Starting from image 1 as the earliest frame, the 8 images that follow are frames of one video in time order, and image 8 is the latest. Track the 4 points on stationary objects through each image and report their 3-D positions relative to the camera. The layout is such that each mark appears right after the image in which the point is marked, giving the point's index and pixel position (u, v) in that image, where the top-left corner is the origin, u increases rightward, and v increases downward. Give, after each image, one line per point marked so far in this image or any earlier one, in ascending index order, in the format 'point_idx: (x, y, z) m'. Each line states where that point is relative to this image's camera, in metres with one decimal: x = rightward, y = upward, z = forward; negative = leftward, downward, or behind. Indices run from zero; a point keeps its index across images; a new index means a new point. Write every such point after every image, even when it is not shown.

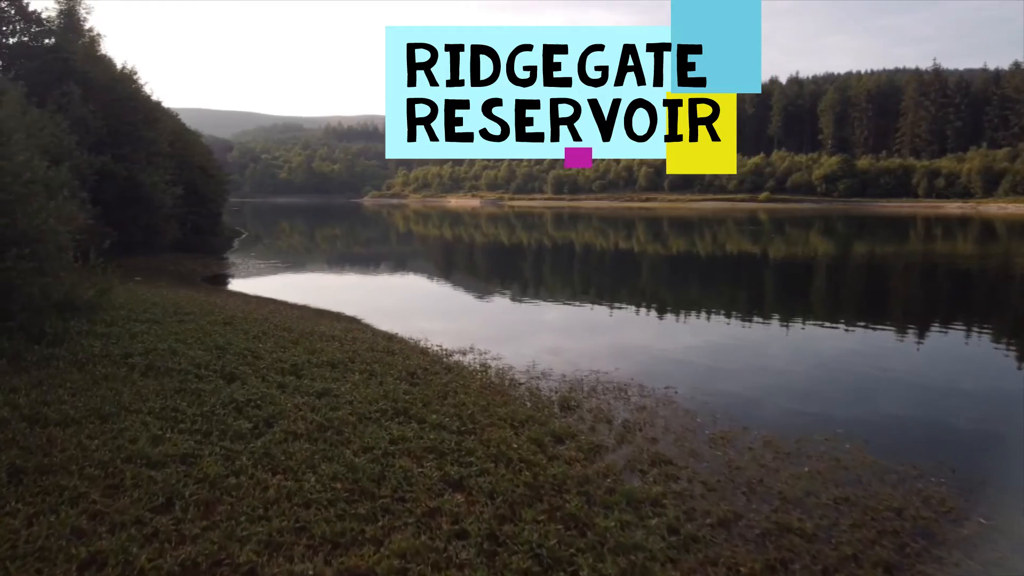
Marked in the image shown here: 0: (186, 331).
0: (-7.9, -1.0, +19.4) m
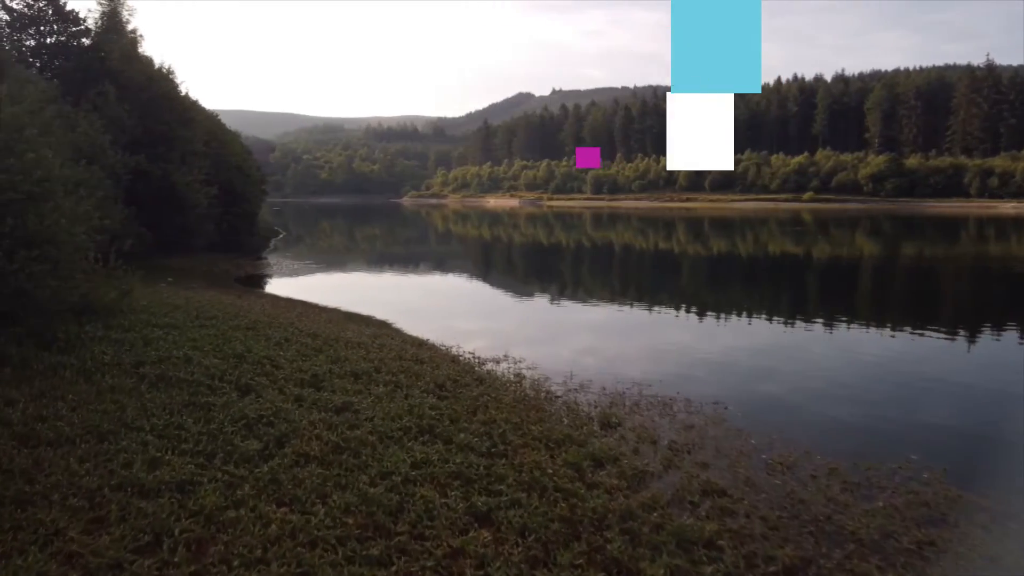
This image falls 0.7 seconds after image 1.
0: (-7.1, -1.1, +18.4) m
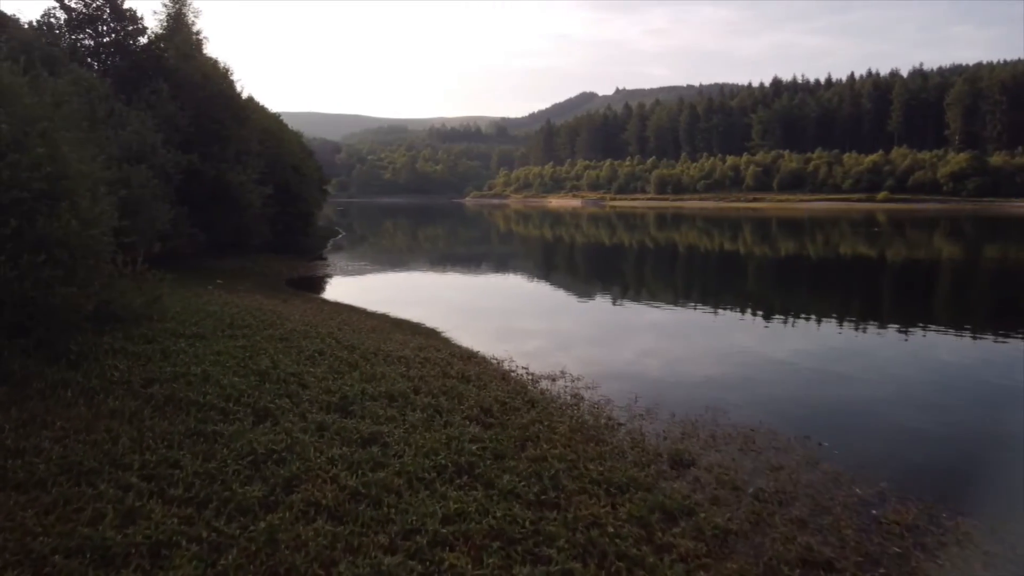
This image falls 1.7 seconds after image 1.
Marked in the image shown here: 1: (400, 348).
0: (-5.9, -1.3, +16.8) m
1: (-2.8, -1.5, +19.8) m
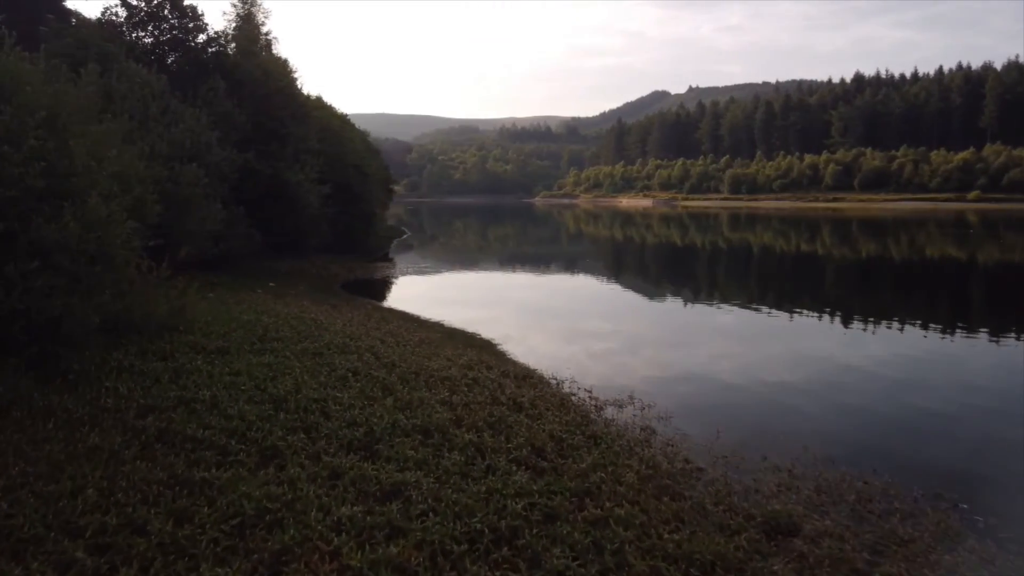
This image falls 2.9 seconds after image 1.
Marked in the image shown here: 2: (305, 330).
0: (-4.9, -1.5, +14.9) m
1: (-1.4, -1.7, +17.6) m
2: (-5.1, -1.0, +19.9) m
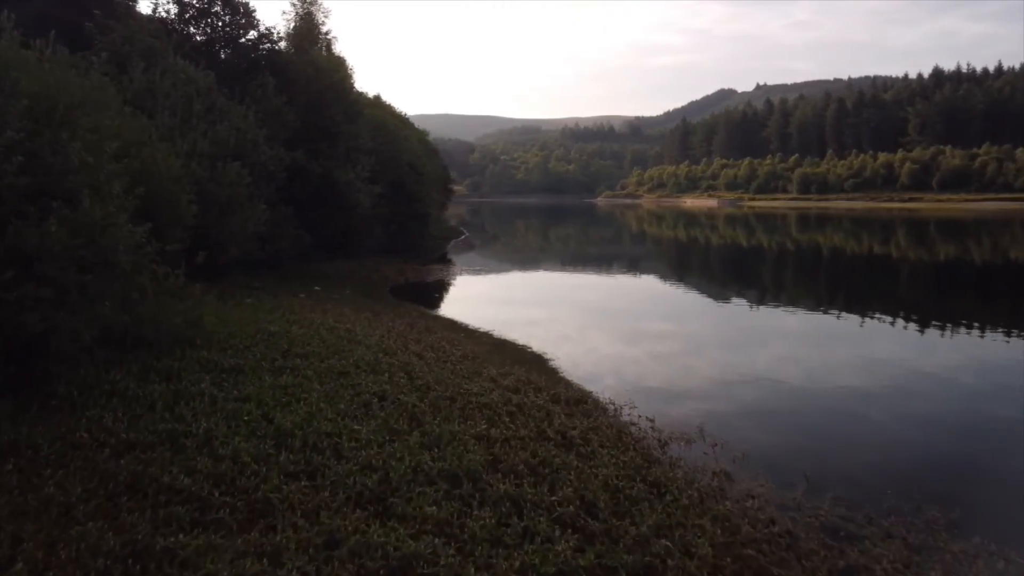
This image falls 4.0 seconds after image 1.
0: (-4.1, -1.7, +13.1) m
1: (-0.5, -2.0, +15.5) m
2: (-3.9, -1.2, +18.1) m
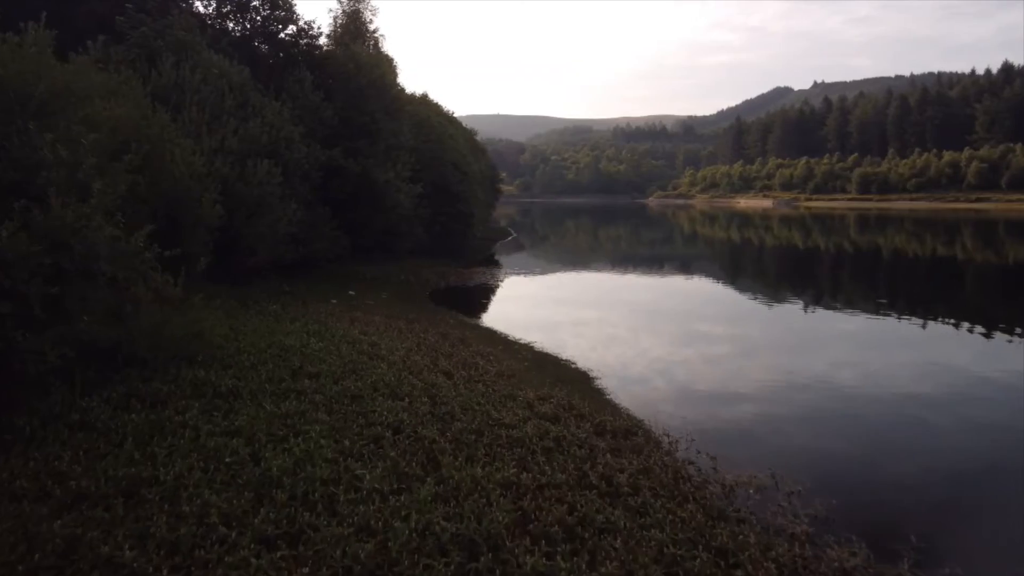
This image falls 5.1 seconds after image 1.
0: (-3.6, -1.9, +11.2) m
1: (+0.2, -2.2, +13.4) m
2: (-3.1, -1.4, +16.2) m
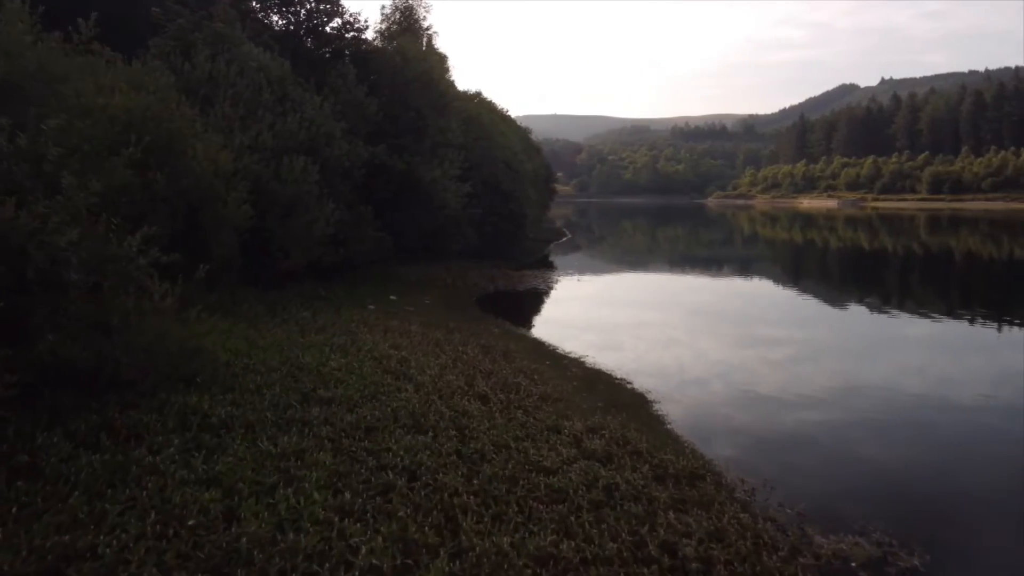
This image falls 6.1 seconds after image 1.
0: (-3.1, -2.1, +9.3) m
1: (+0.7, -2.4, +11.2) m
2: (-2.3, -1.6, +14.3) m
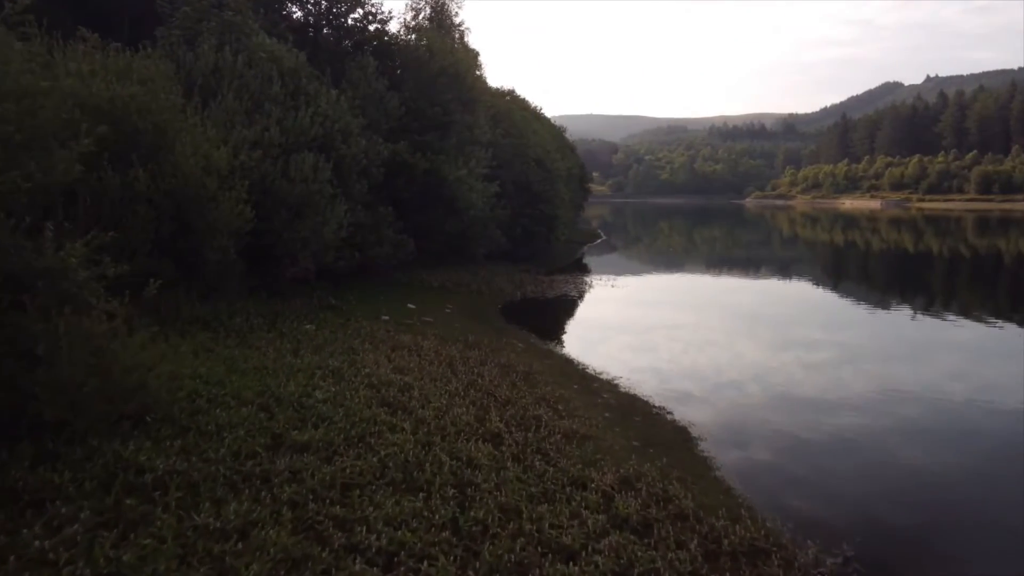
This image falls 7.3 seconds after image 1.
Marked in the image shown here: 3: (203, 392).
0: (-3.1, -2.4, +7.0) m
1: (+0.9, -2.7, +8.8) m
2: (-2.1, -1.9, +12.0) m
3: (-4.5, -1.5, +12.0) m
